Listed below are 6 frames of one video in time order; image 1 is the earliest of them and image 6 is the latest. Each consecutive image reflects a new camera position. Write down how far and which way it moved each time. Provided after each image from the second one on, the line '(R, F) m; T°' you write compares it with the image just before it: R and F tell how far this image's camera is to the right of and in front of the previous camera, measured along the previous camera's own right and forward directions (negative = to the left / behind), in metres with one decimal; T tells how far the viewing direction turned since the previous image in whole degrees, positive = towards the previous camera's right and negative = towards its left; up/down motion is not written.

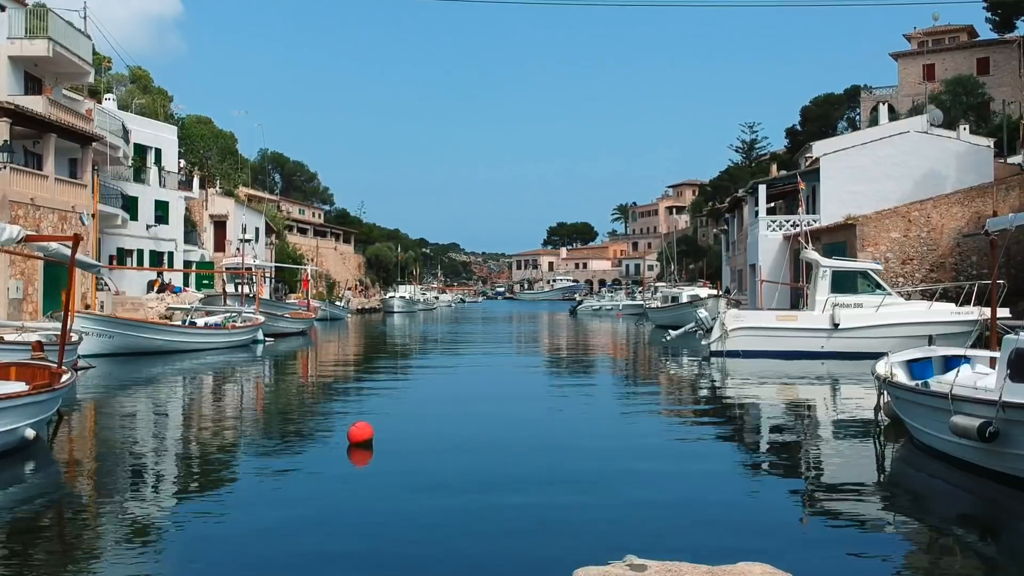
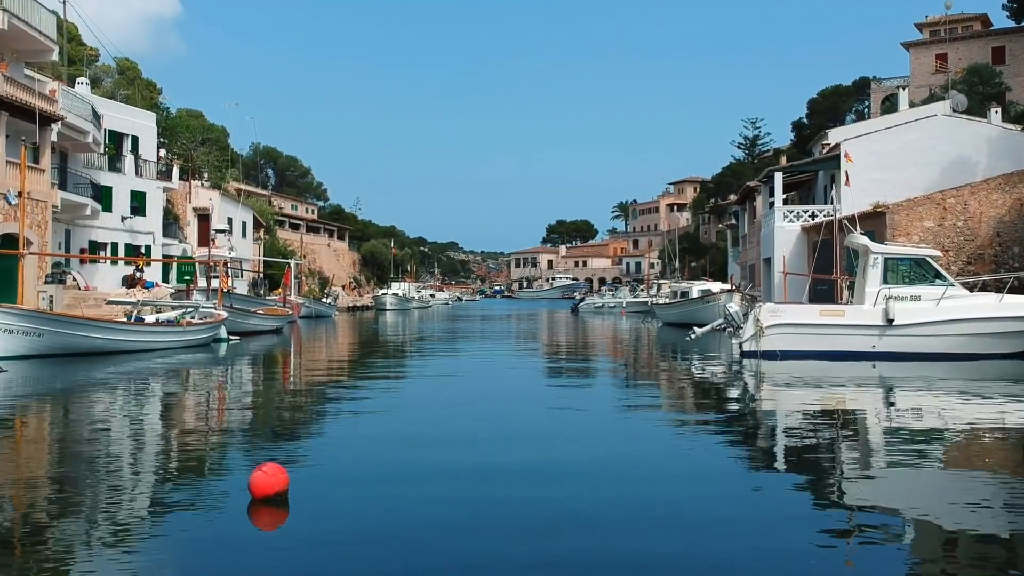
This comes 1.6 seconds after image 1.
(0.0, +2.4) m; 0°
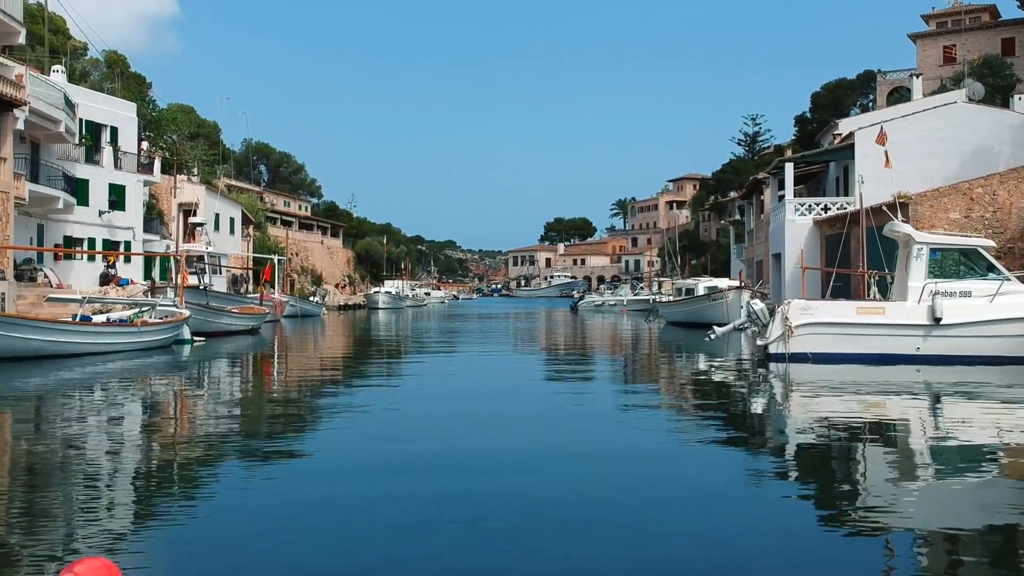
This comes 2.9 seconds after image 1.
(+0.1, +1.8) m; 0°
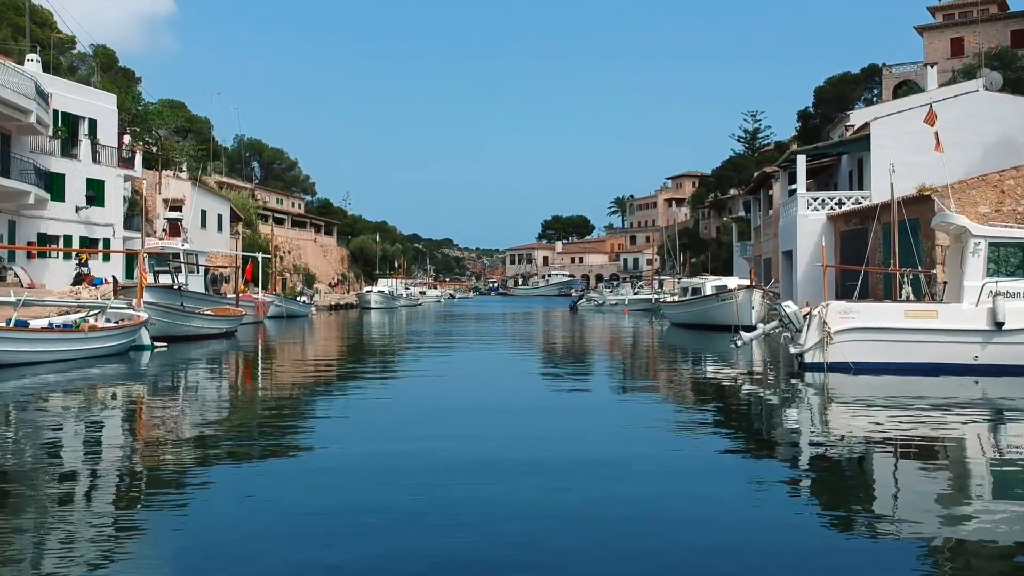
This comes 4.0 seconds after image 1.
(0.0, +1.7) m; 0°
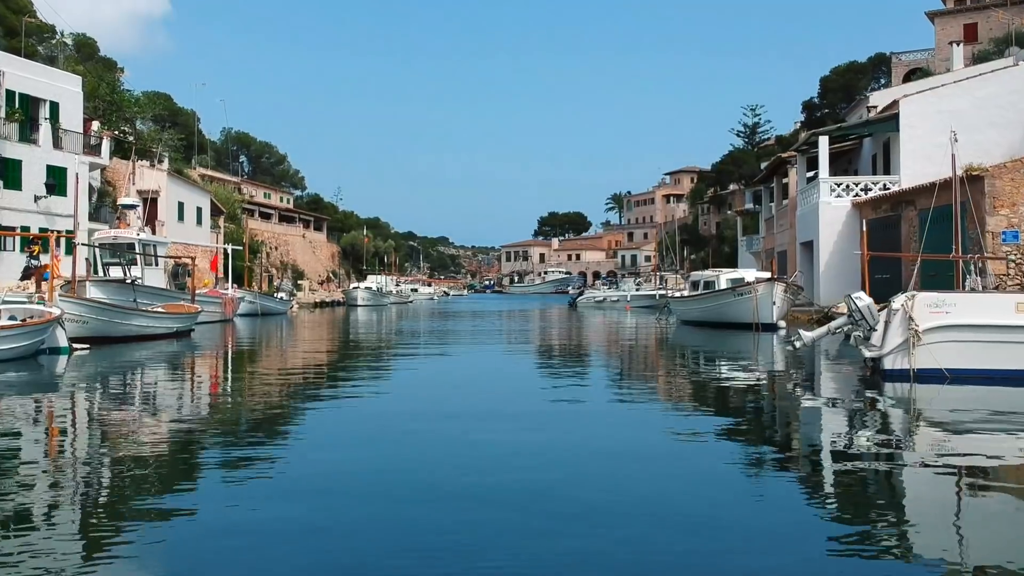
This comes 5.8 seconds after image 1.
(0.0, +2.6) m; 0°
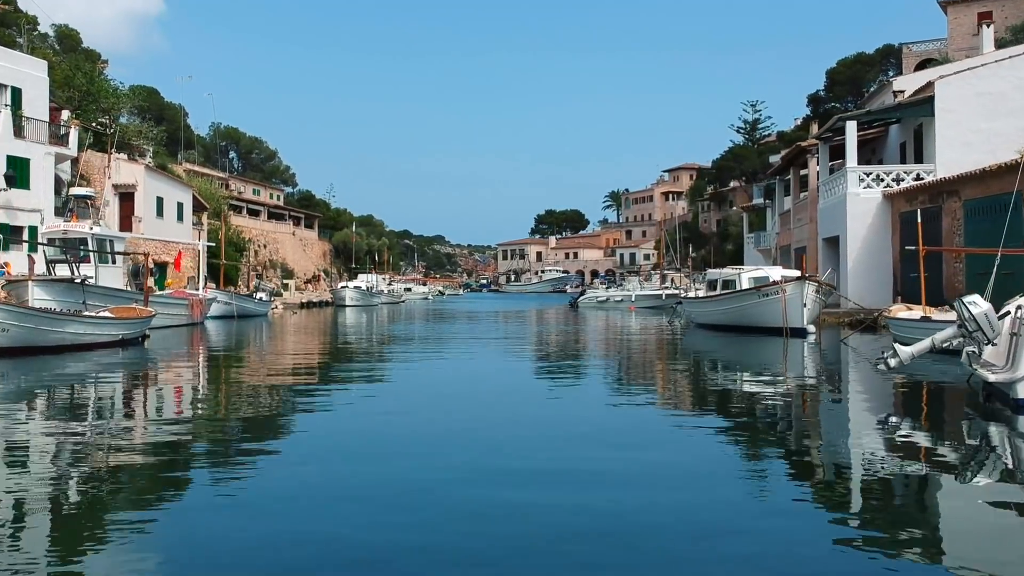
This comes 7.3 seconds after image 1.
(-0.1, +2.4) m; 0°
